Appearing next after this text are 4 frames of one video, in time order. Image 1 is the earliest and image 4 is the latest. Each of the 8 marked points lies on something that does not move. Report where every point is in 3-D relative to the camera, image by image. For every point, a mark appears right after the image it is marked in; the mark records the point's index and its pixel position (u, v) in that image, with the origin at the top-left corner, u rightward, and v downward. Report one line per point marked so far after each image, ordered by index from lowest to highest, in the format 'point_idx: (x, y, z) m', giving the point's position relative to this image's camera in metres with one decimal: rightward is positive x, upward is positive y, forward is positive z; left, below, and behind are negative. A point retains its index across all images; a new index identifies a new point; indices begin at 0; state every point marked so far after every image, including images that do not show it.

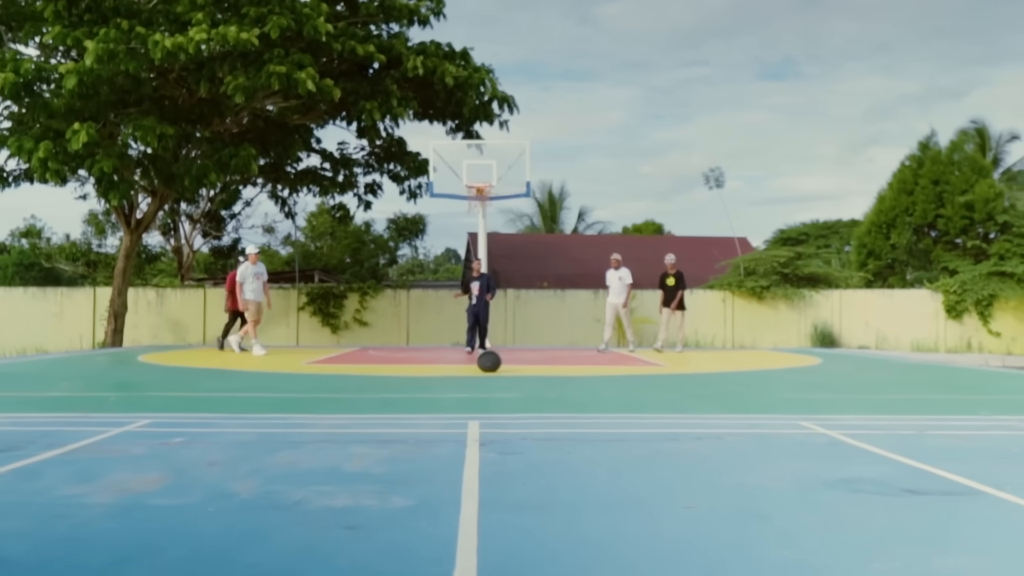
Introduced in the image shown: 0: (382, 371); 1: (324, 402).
0: (-1.4, -0.9, +9.5) m
1: (-1.3, -0.8, +6.0) m
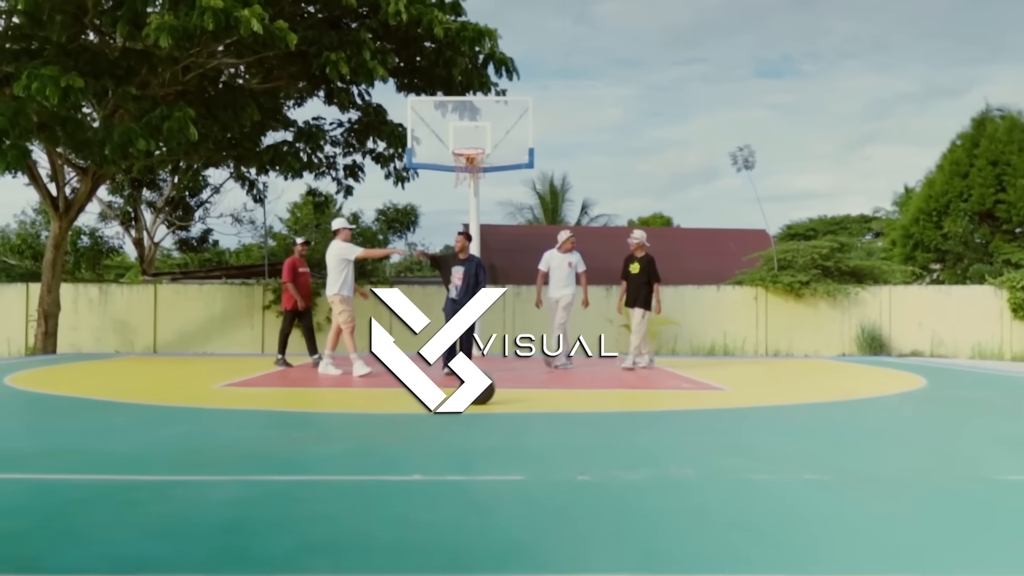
0: (-1.4, -0.8, +6.8) m
1: (-1.3, -0.7, +3.3) m
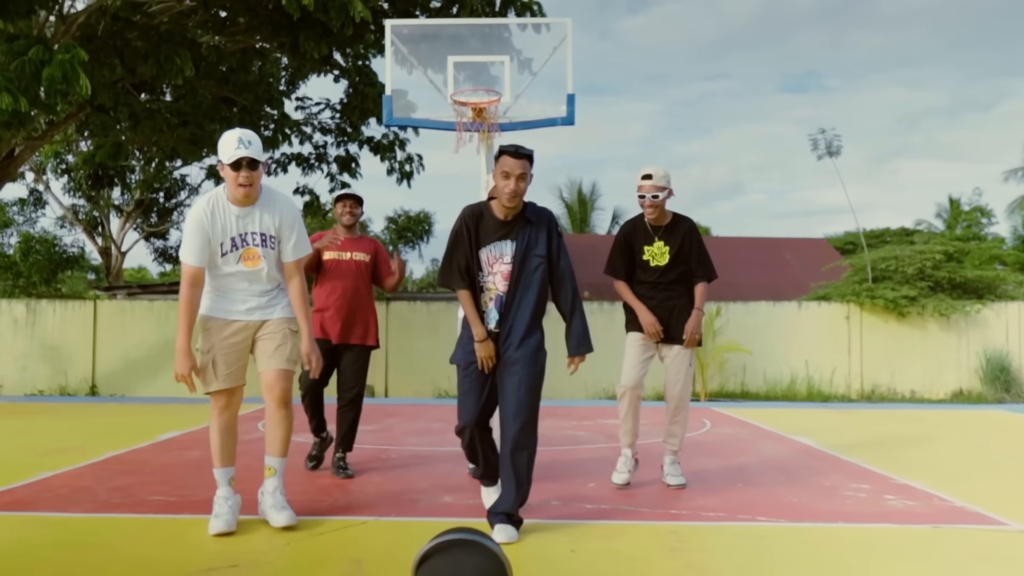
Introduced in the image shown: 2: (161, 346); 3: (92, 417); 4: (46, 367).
0: (-1.2, -0.9, +3.3) m
1: (-1.2, -0.8, -0.3) m
2: (-5.5, -0.9, +14.0) m
3: (-3.6, -1.1, +7.5) m
4: (-7.3, -1.2, +13.9) m
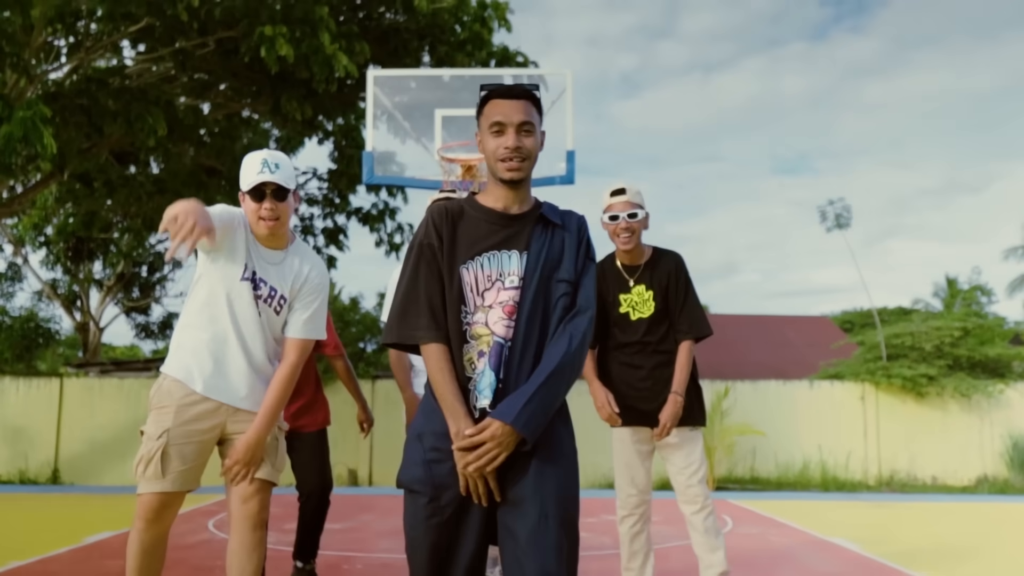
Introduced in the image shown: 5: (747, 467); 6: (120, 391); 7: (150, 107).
0: (-1.3, -1.1, +2.4) m
1: (-1.2, -0.6, -1.1) m
2: (-5.6, -2.0, +13.0) m
3: (-3.6, -1.7, +6.6) m
4: (-7.4, -2.4, +12.9) m
5: (+3.4, -2.6, +12.9) m
6: (-5.8, -1.5, +13.1) m
7: (-3.6, +1.8, +9.0) m
